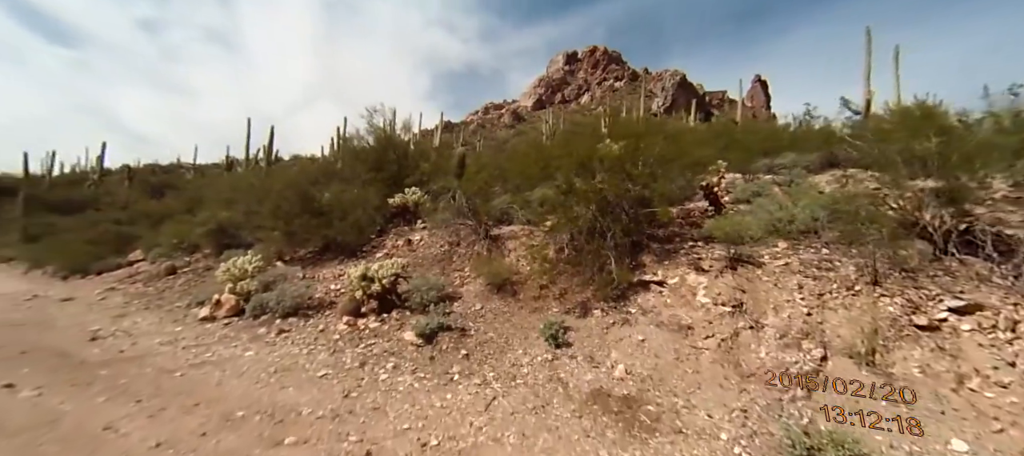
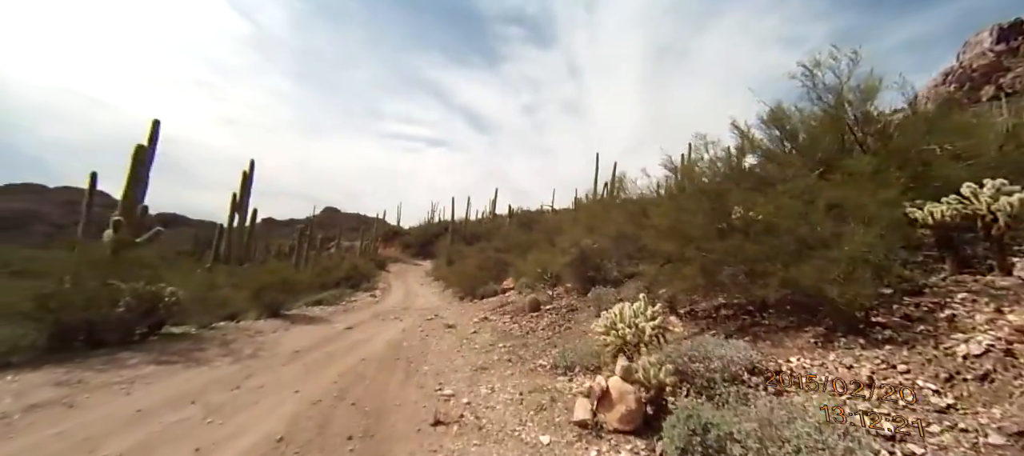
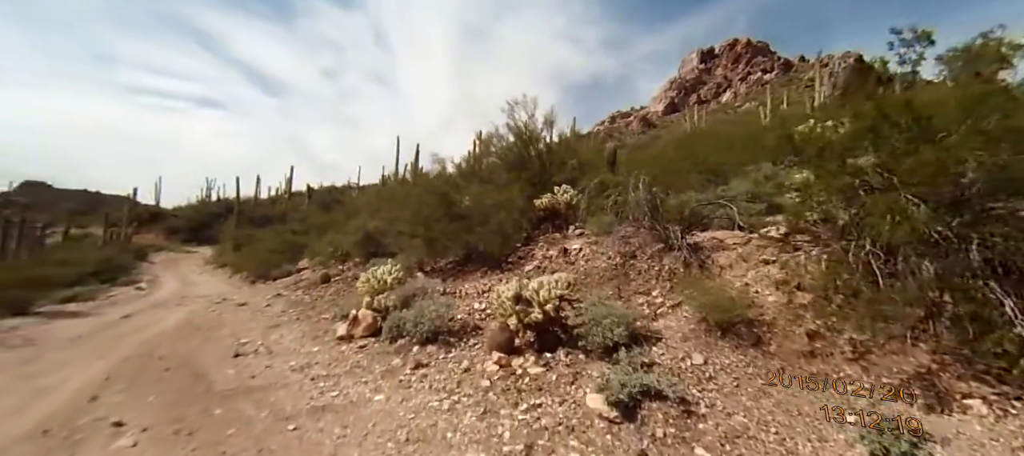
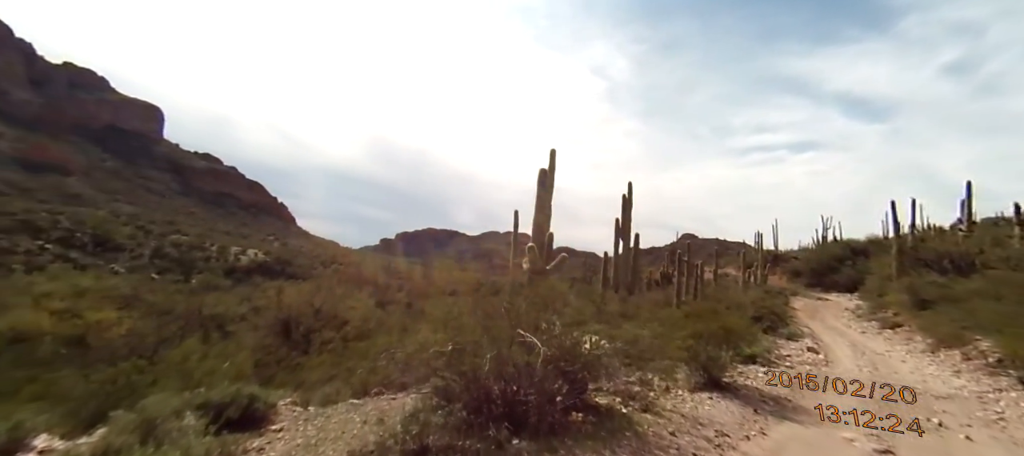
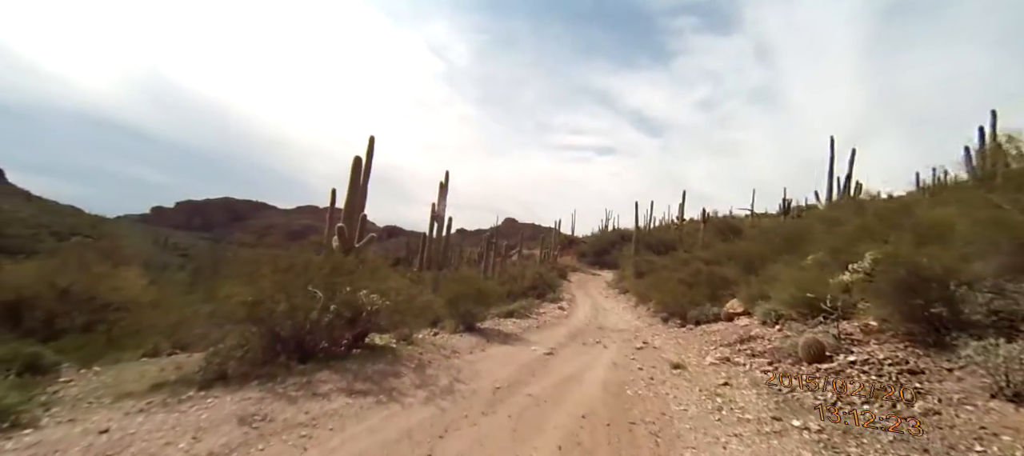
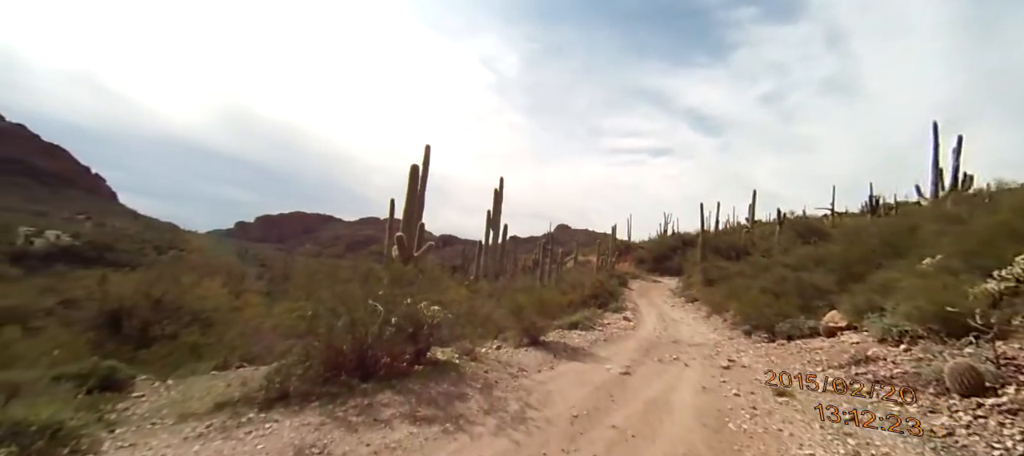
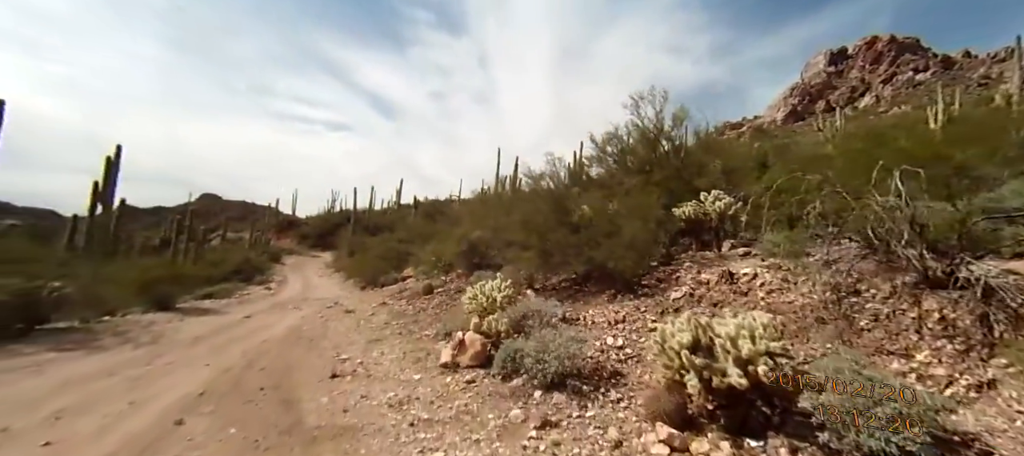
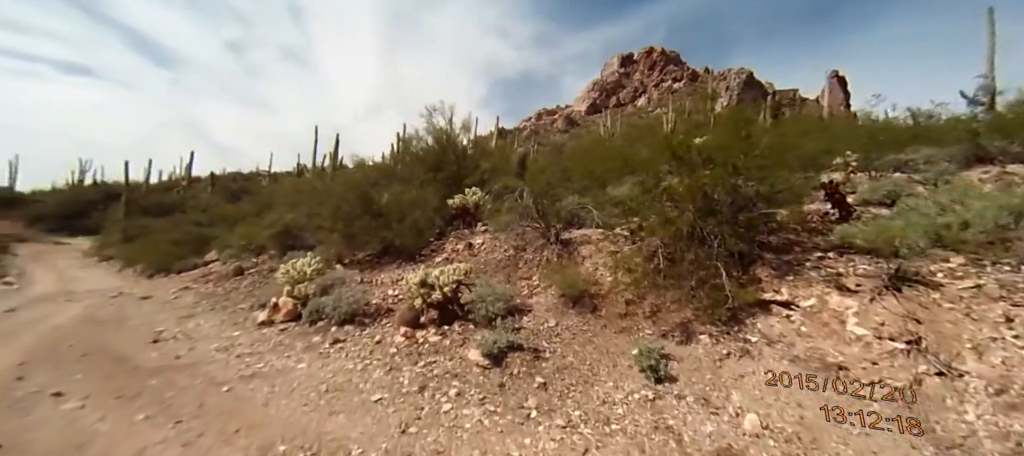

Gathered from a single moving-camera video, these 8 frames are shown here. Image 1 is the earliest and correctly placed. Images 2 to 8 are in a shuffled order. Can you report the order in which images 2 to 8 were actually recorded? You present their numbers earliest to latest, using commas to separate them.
8, 3, 7, 2, 5, 6, 4
